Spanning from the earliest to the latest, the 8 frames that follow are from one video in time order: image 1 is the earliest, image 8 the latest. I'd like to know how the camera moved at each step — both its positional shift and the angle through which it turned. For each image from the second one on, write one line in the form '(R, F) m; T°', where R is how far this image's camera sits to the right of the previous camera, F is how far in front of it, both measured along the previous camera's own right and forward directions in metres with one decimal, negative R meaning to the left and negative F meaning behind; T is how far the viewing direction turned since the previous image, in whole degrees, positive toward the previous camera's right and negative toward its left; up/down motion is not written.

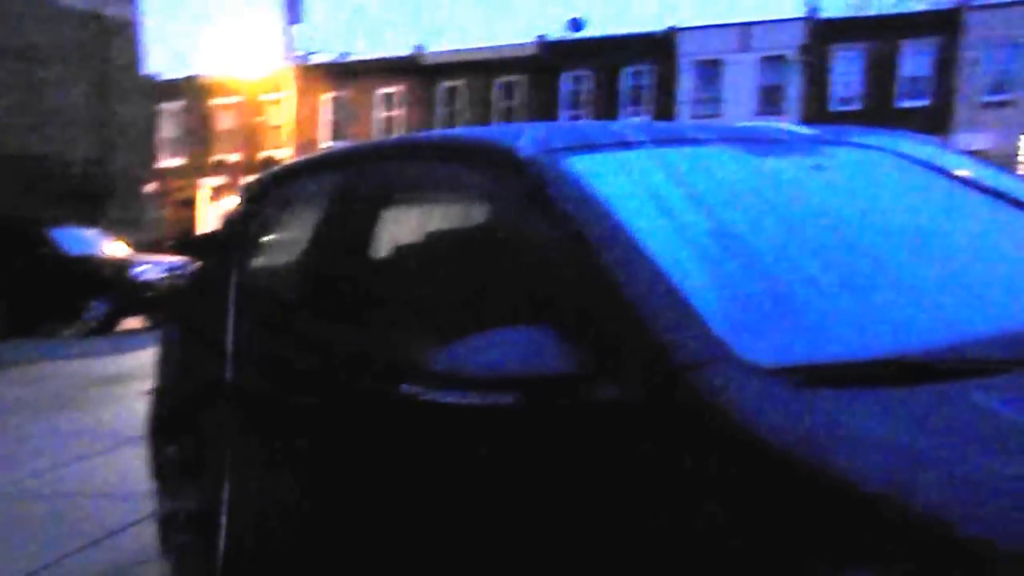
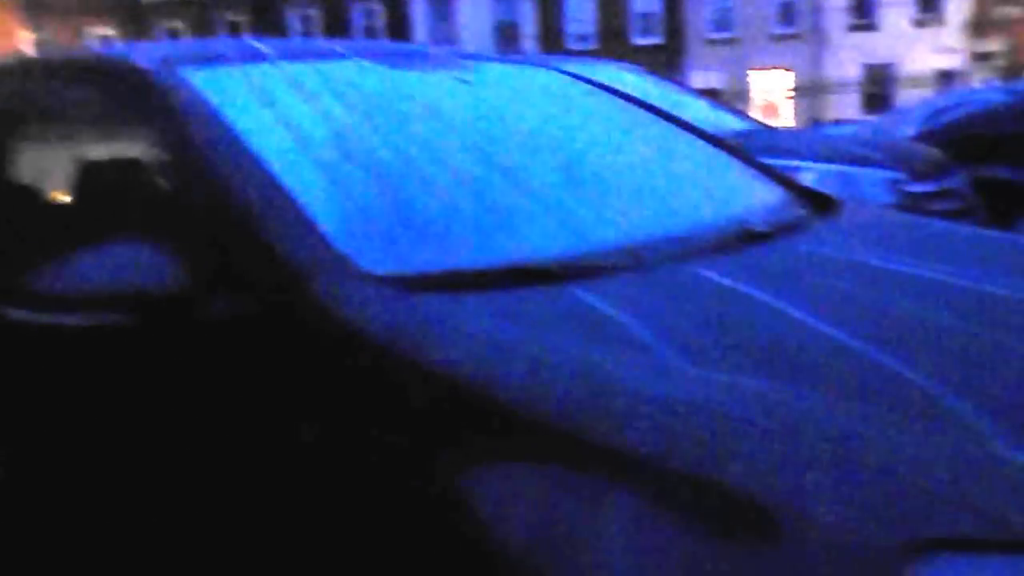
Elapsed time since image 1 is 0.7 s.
(+0.5, -0.1) m; +10°
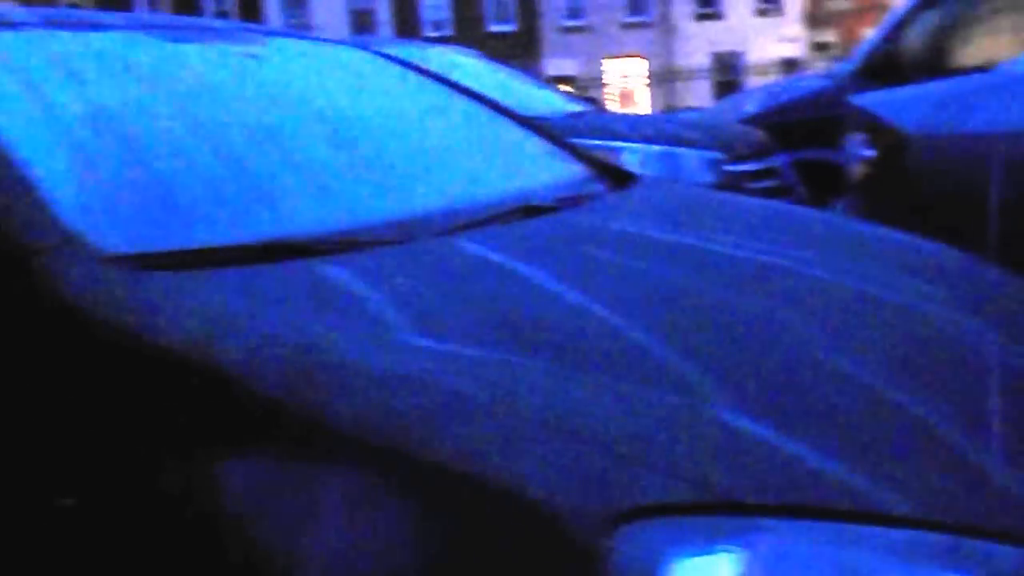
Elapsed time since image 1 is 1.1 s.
(+0.3, +0.1) m; +6°
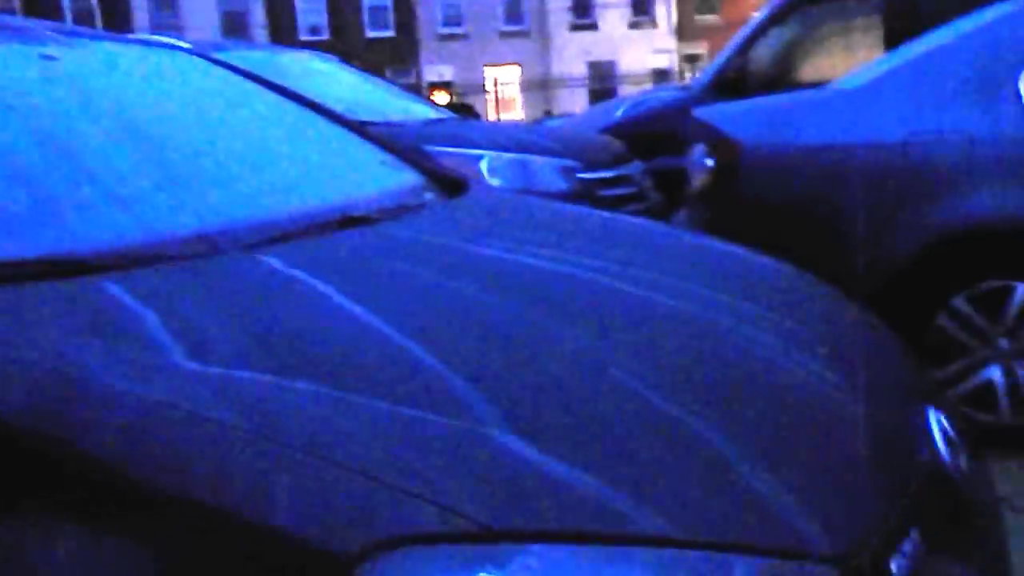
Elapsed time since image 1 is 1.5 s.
(+0.2, 0.0) m; +5°
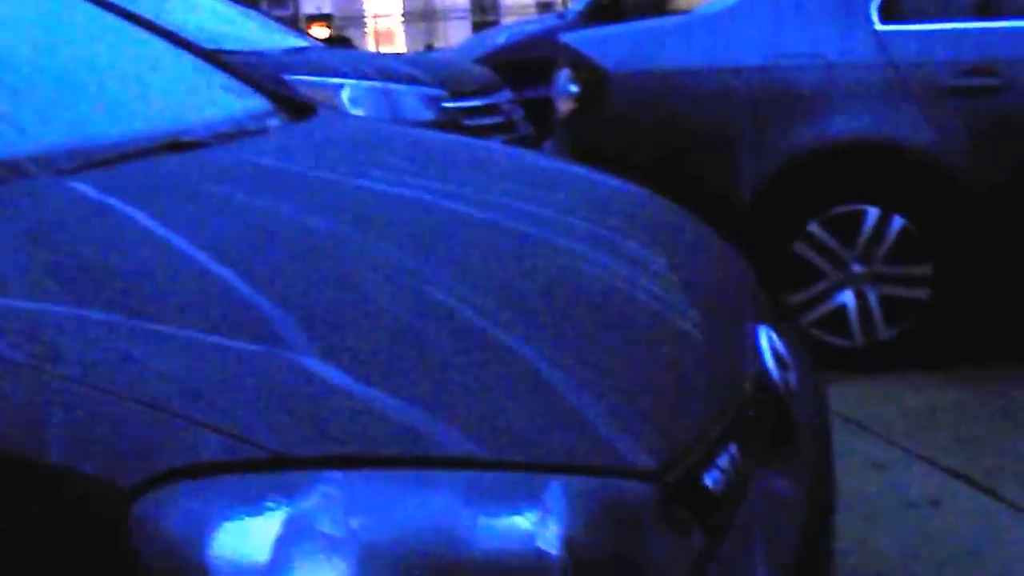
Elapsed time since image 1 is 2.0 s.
(+0.2, +0.1) m; +5°
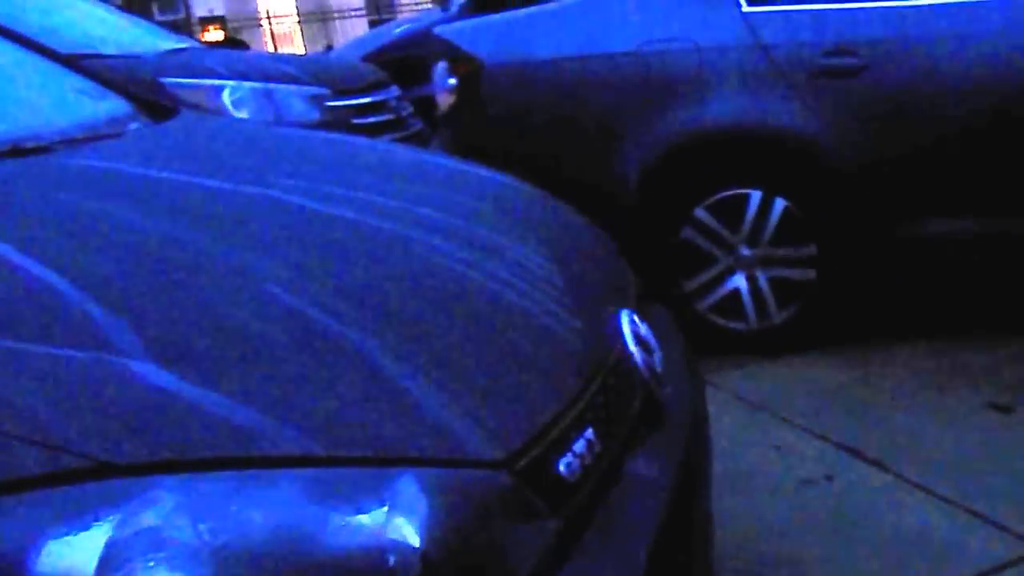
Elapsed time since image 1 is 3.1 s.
(+0.2, 0.0) m; +4°
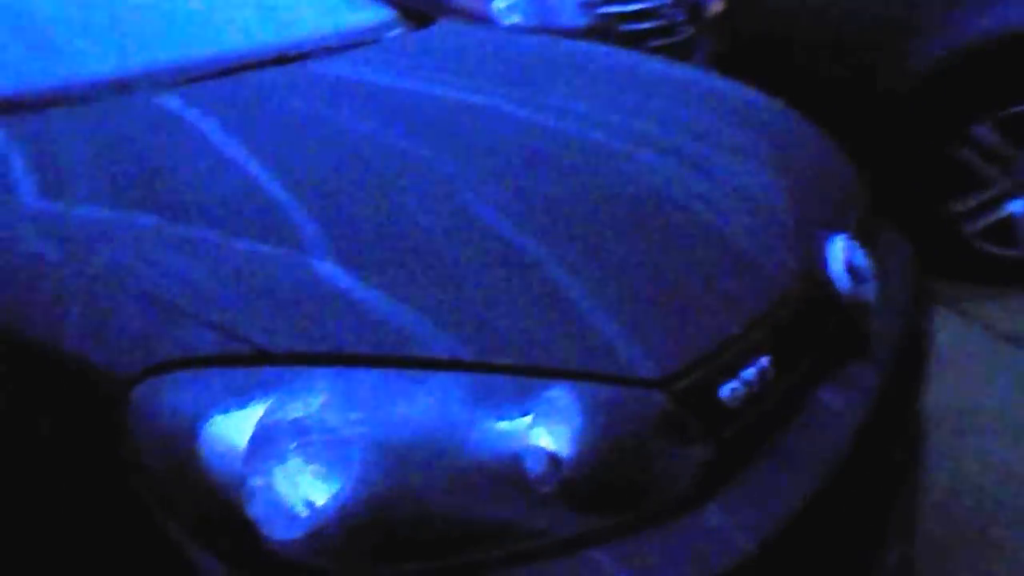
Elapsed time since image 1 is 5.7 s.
(+0.3, 0.0) m; -17°
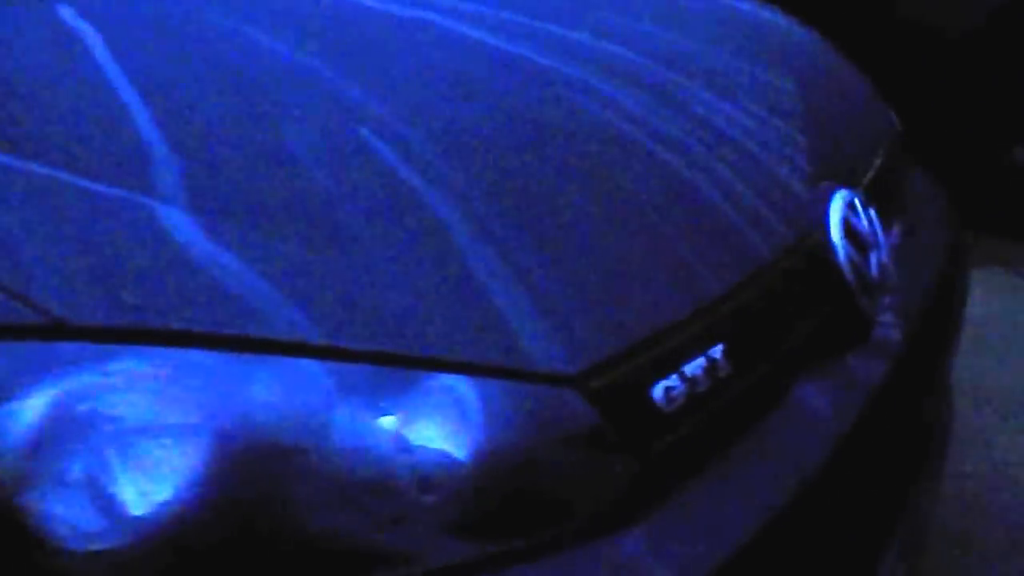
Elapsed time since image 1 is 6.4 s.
(+0.3, +0.4) m; -4°
